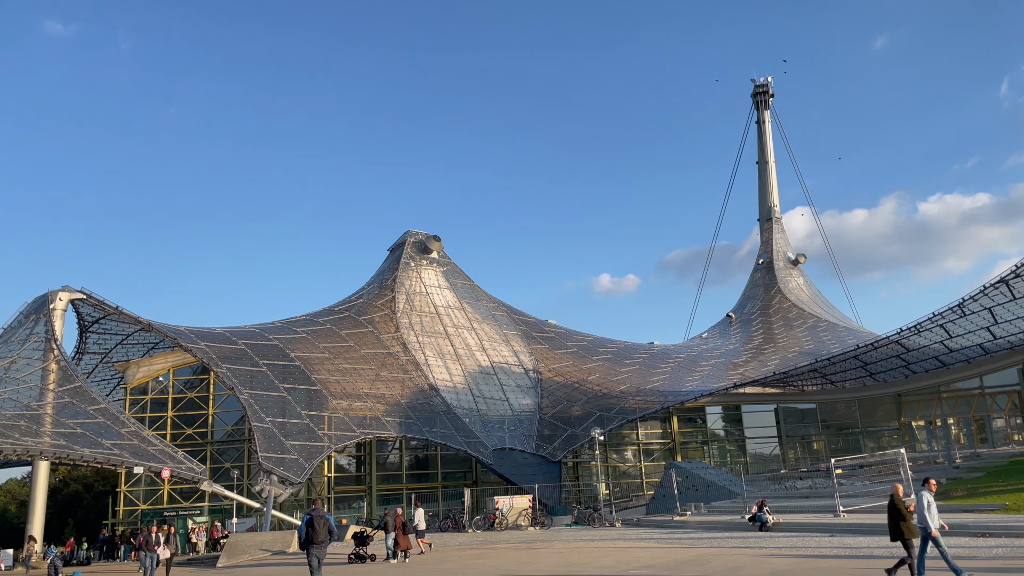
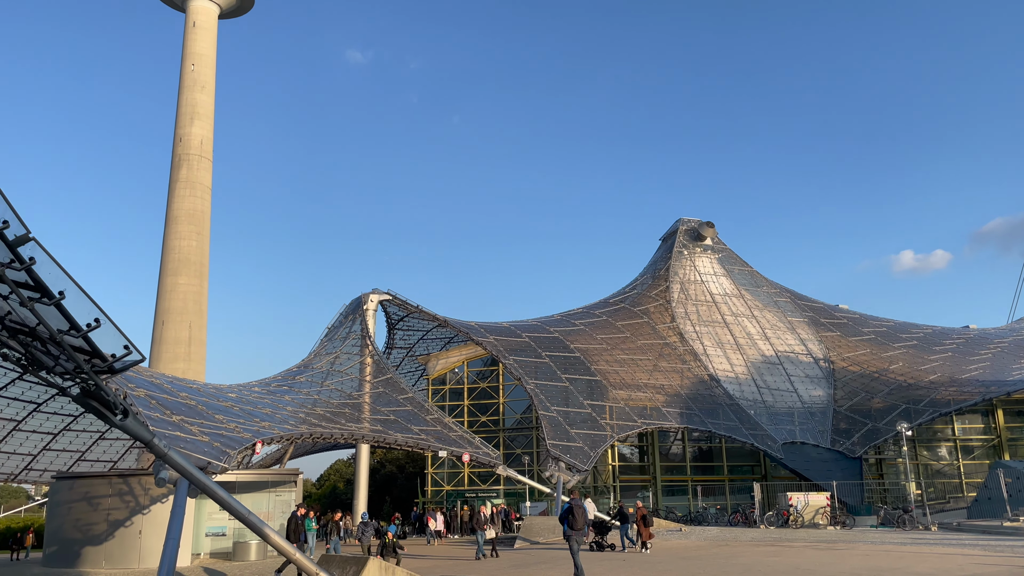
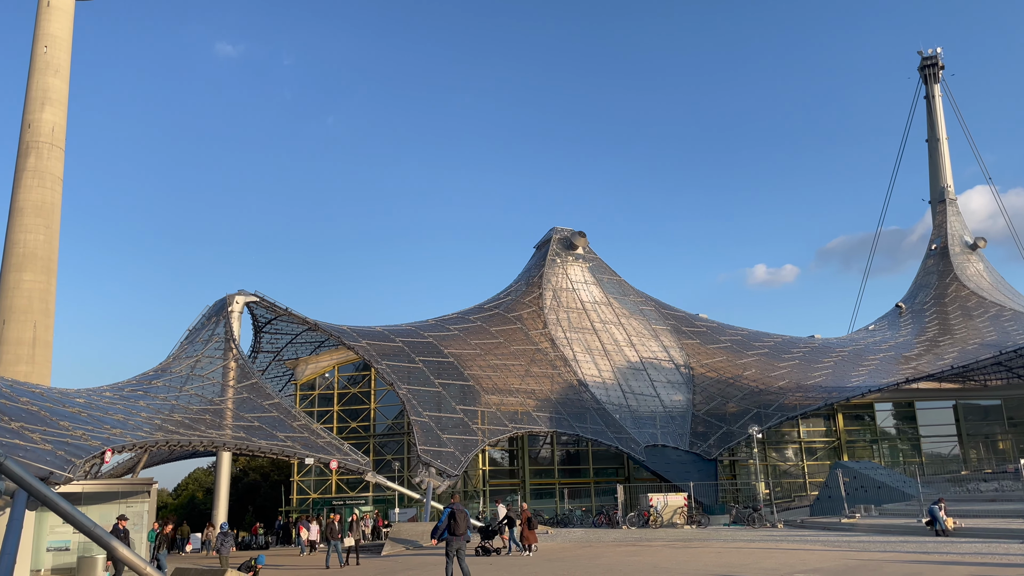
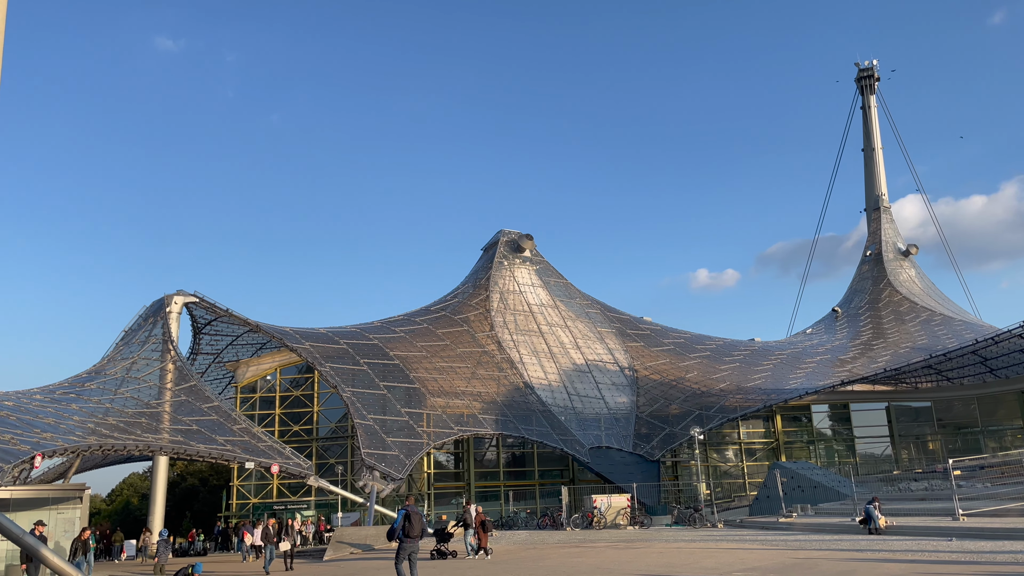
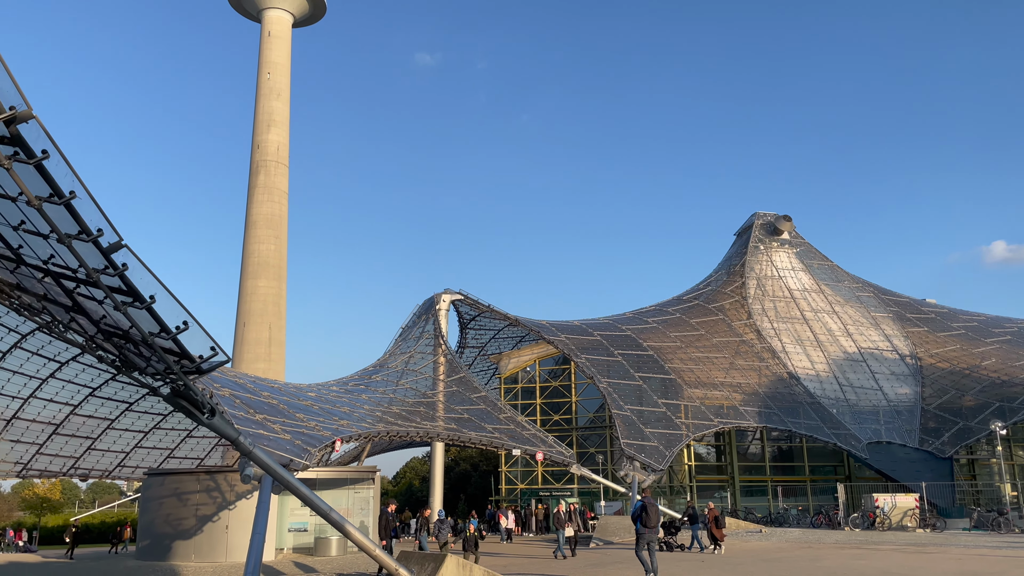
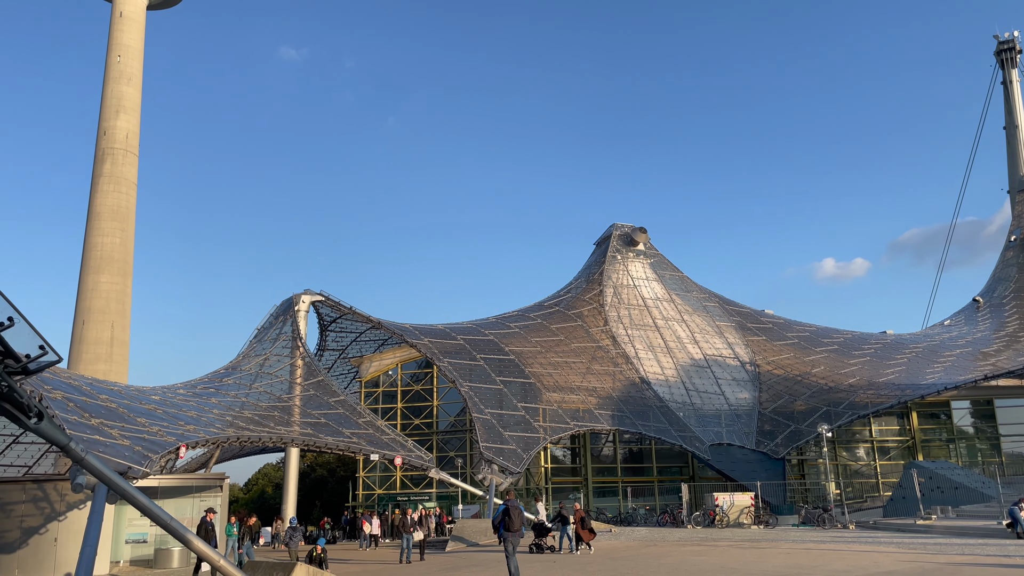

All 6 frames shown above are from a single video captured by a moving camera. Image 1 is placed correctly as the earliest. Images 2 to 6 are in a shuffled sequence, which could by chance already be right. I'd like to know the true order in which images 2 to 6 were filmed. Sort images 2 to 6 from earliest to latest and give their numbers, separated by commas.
4, 3, 6, 2, 5
